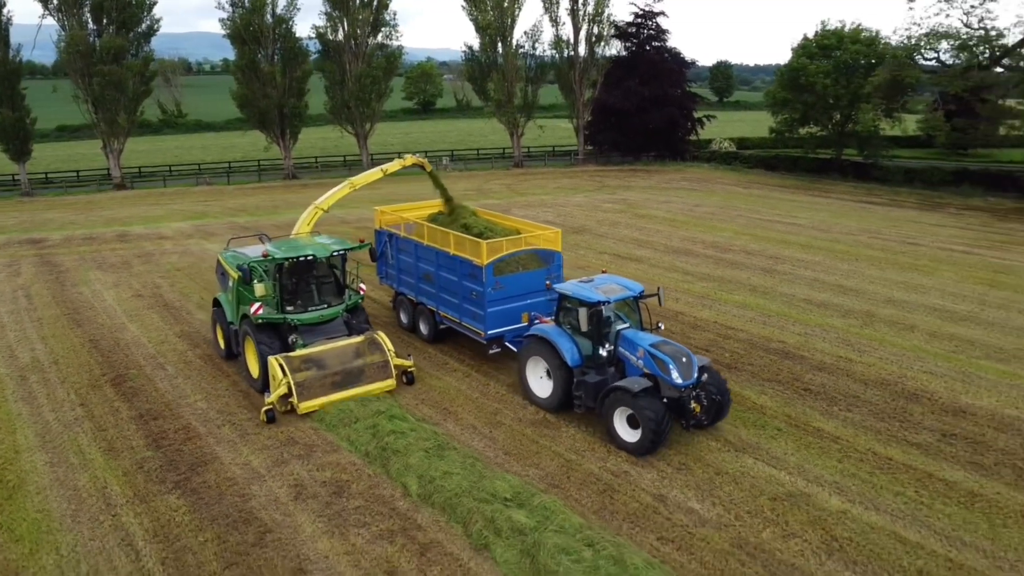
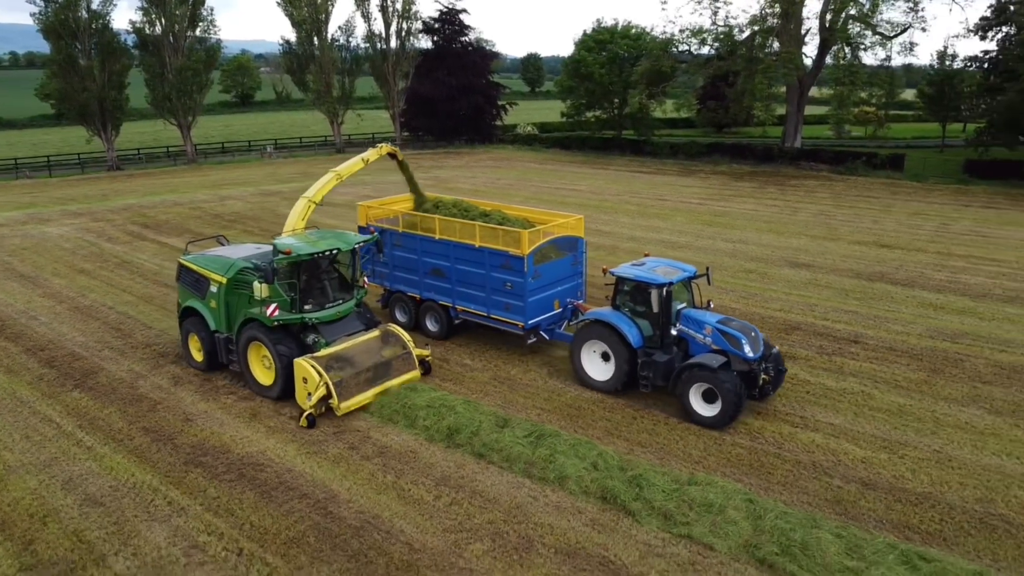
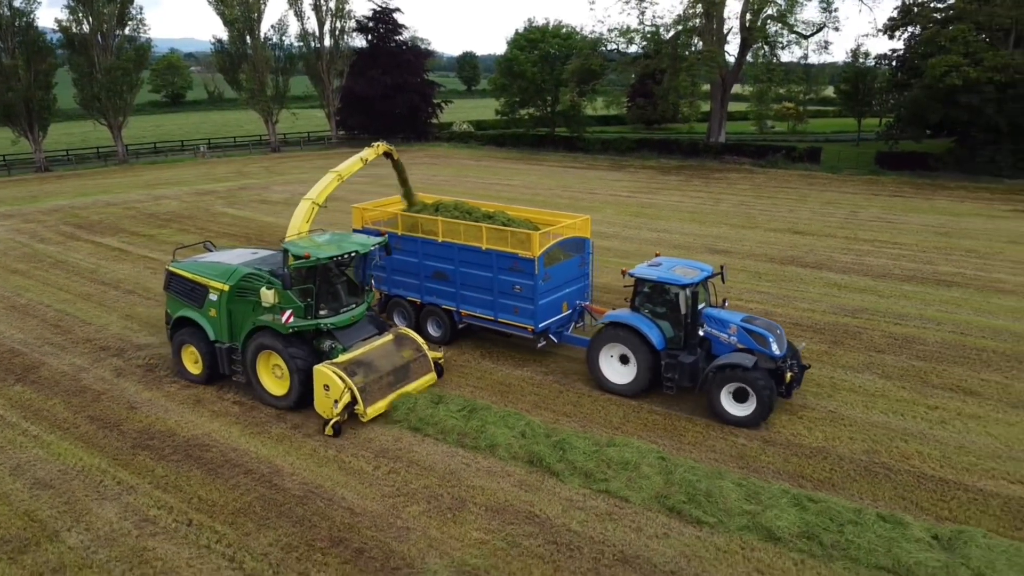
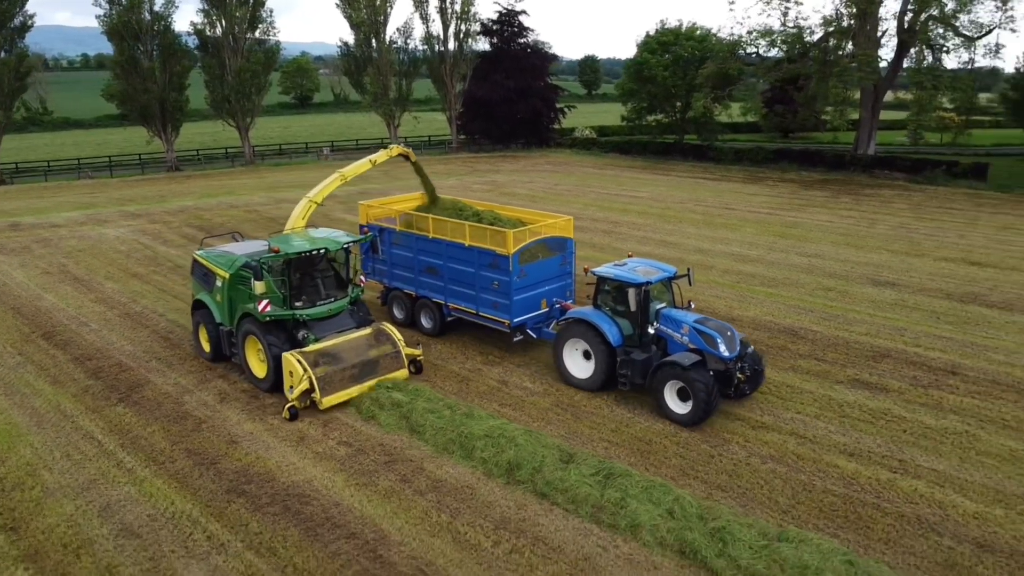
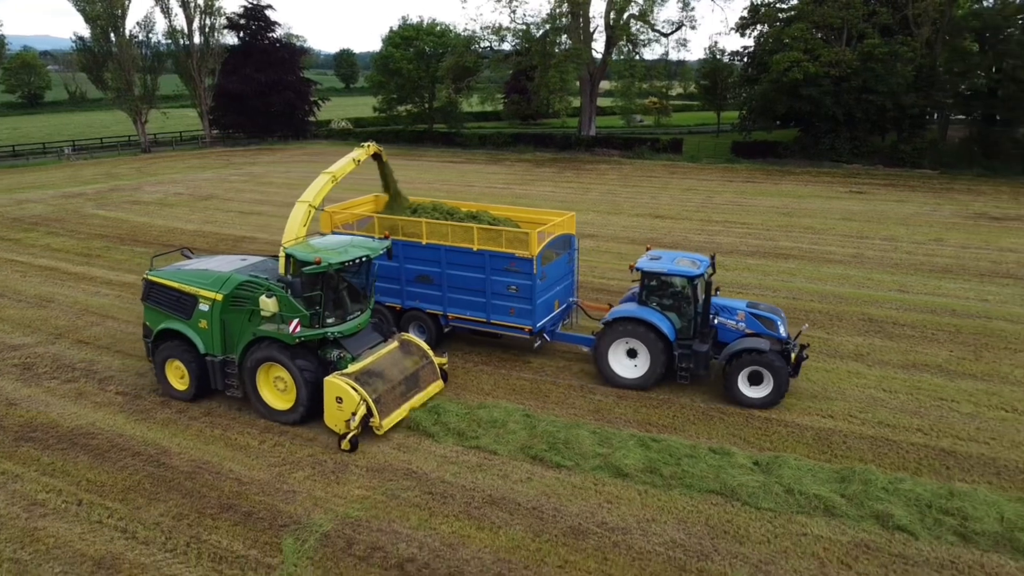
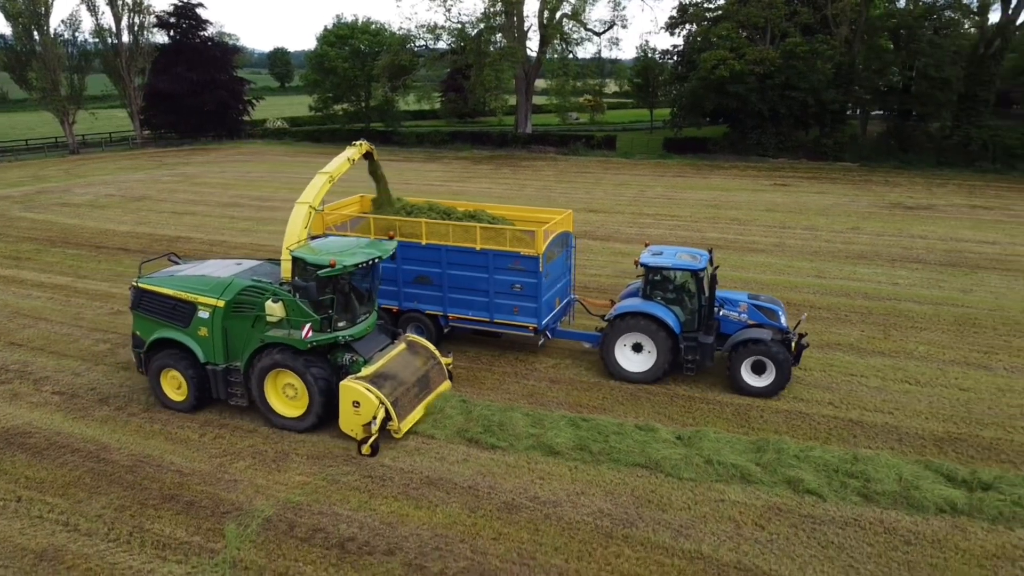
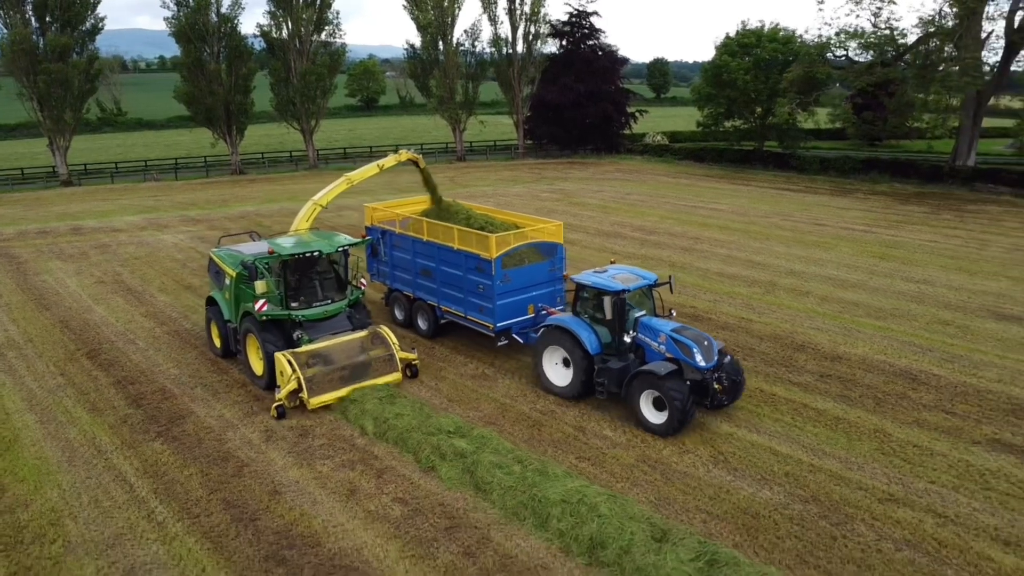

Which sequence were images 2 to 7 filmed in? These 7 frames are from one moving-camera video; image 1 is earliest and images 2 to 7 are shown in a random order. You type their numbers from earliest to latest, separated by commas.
7, 4, 2, 3, 5, 6
